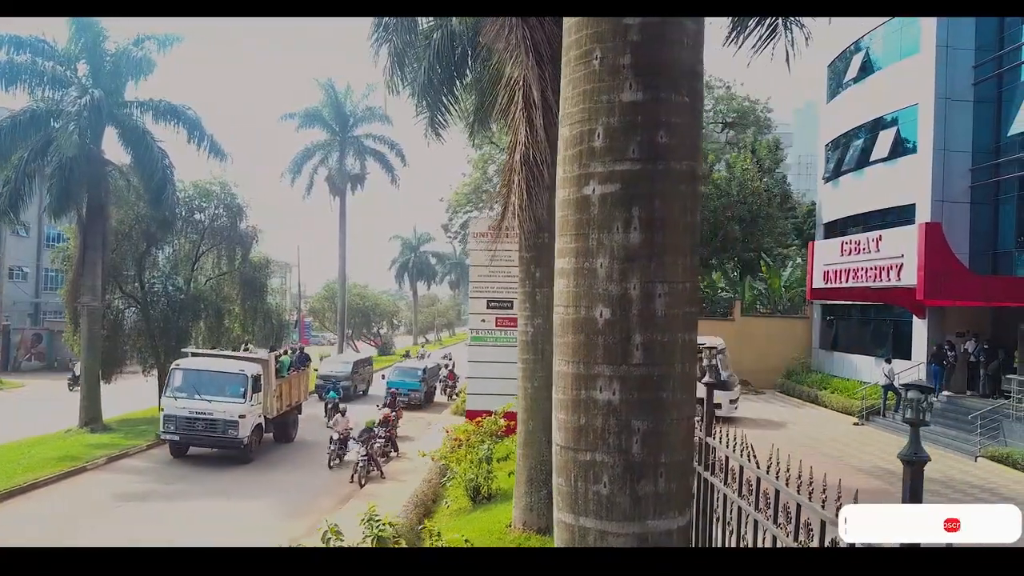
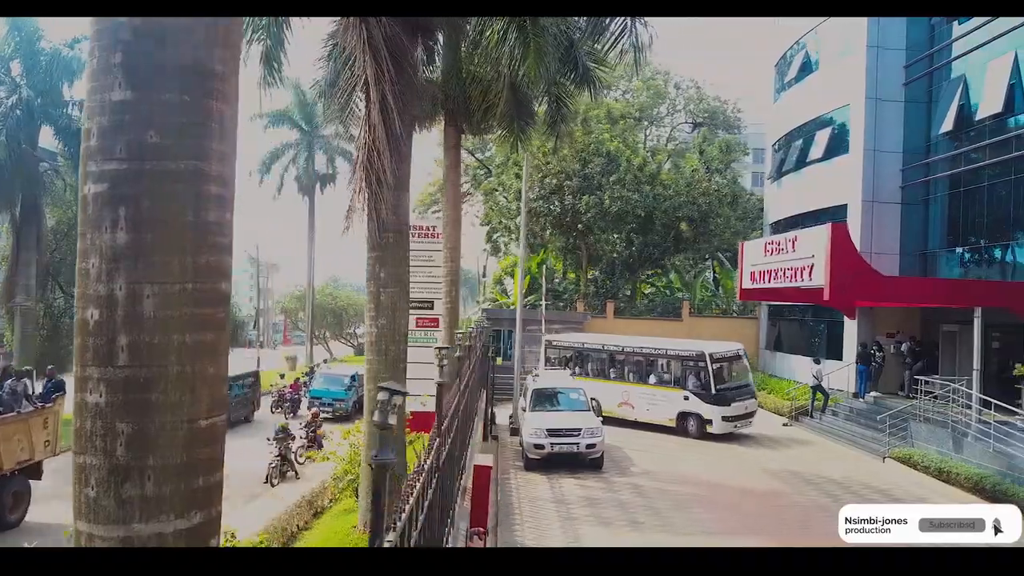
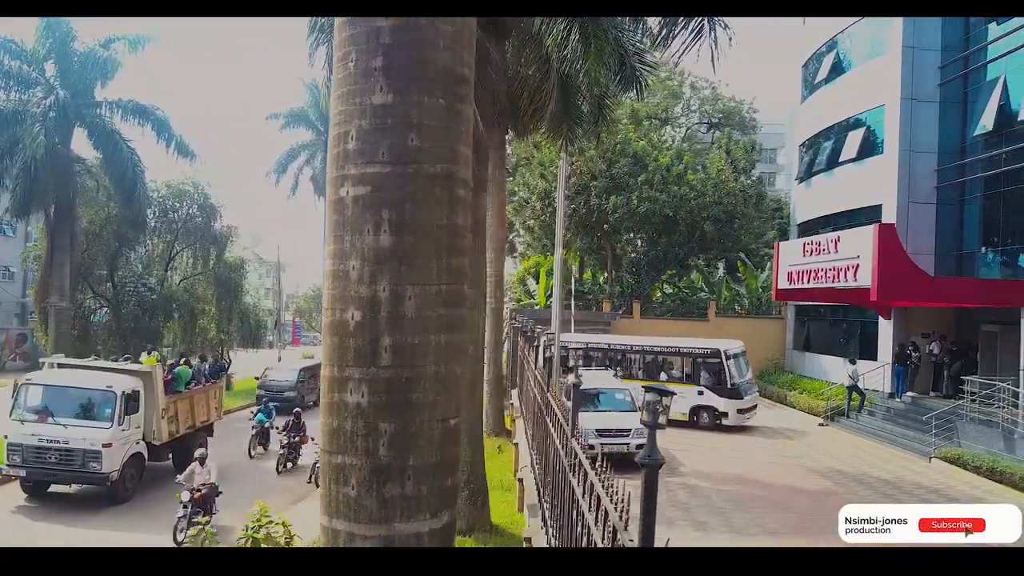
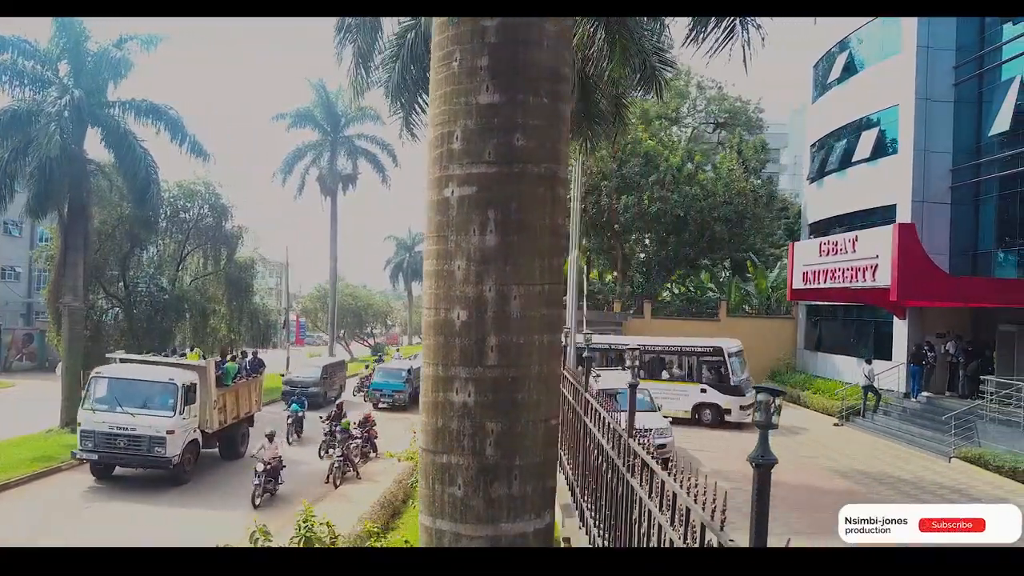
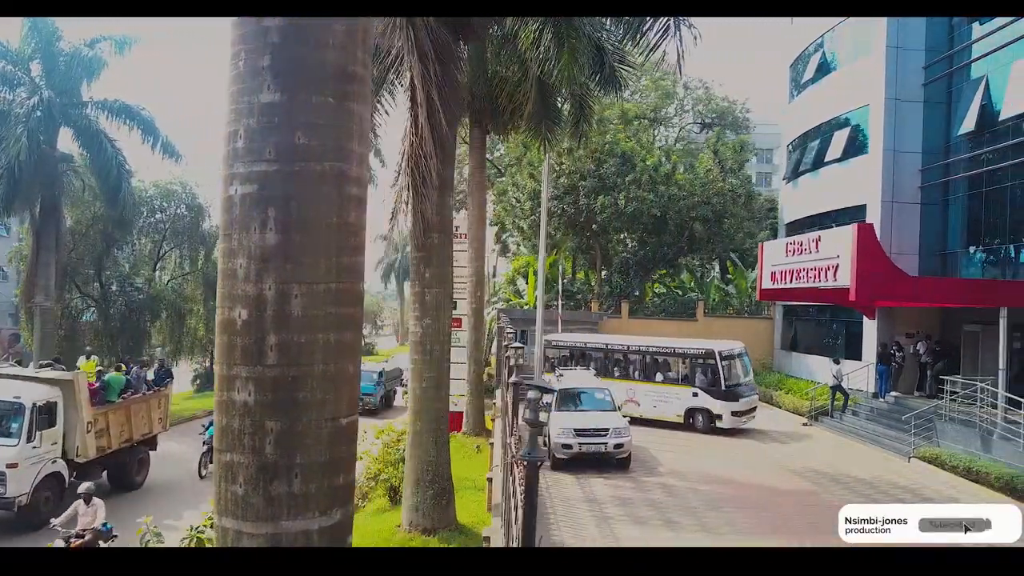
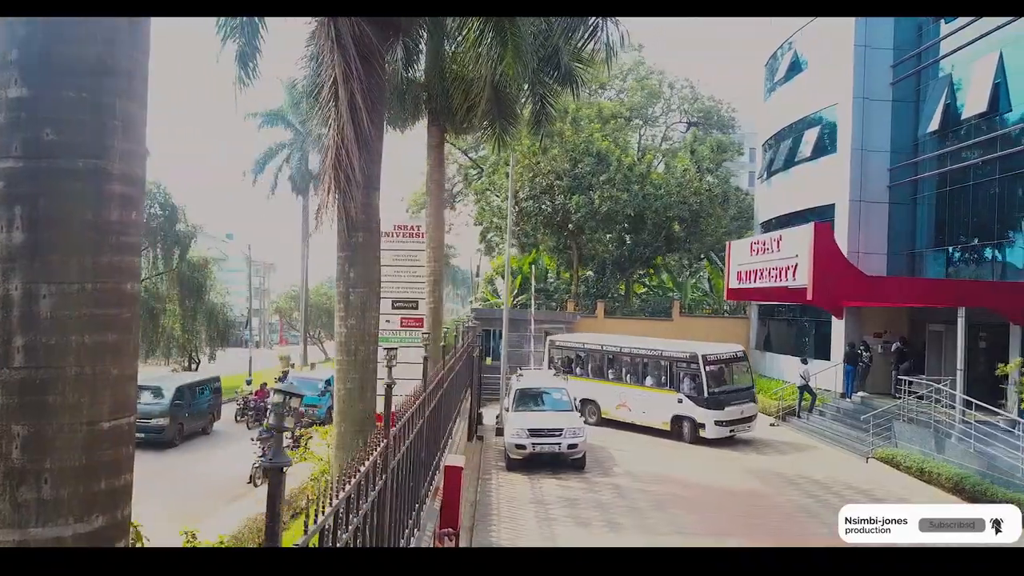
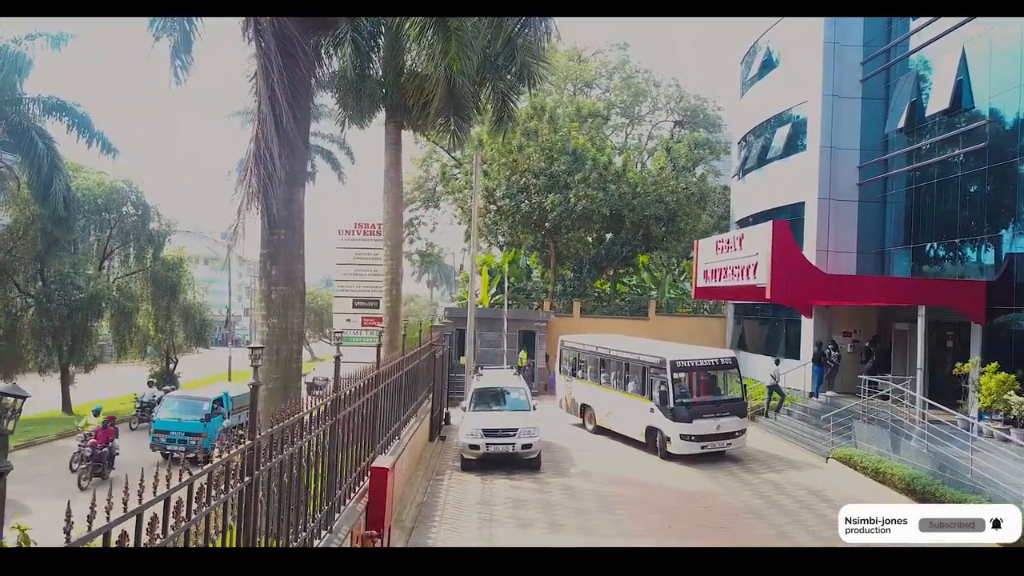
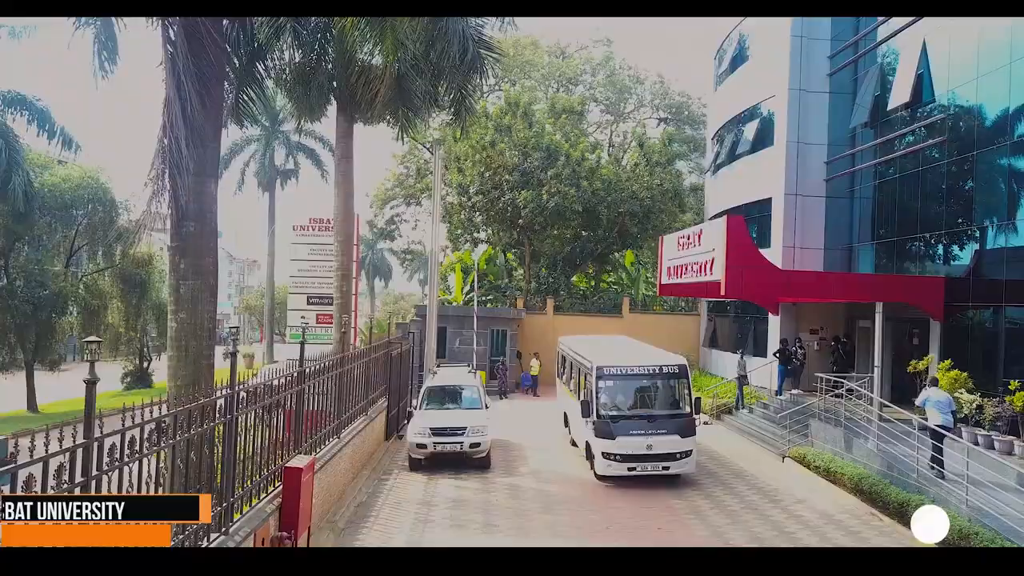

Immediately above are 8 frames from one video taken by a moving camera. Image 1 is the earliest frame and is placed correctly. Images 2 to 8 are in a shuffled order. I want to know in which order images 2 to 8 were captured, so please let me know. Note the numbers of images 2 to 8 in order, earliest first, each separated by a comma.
4, 3, 5, 2, 6, 7, 8
